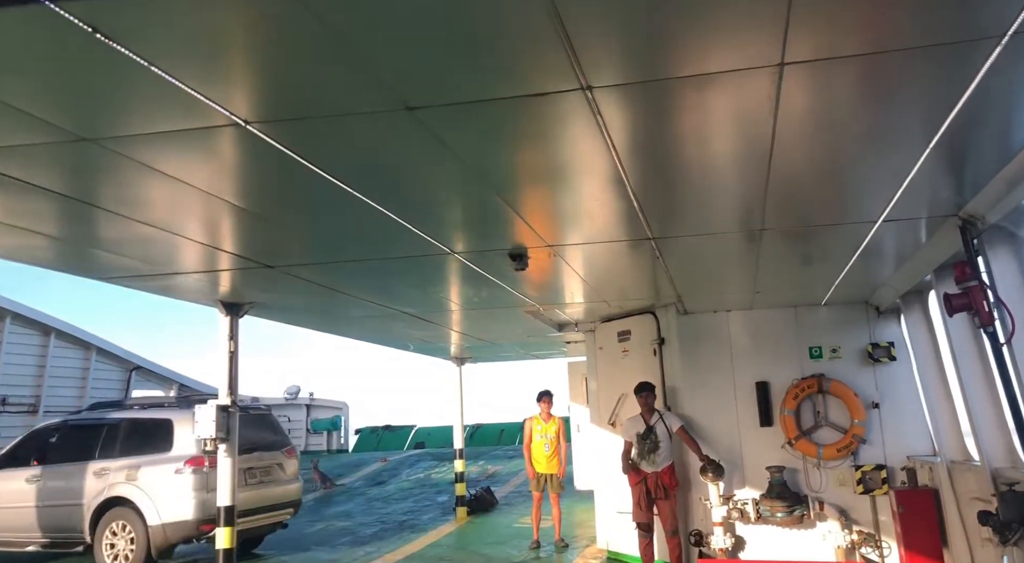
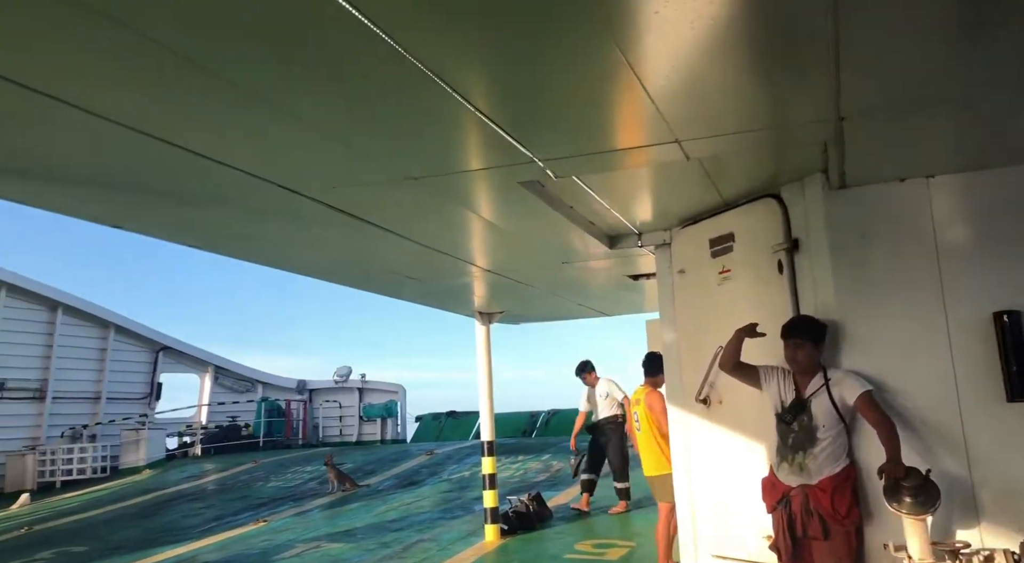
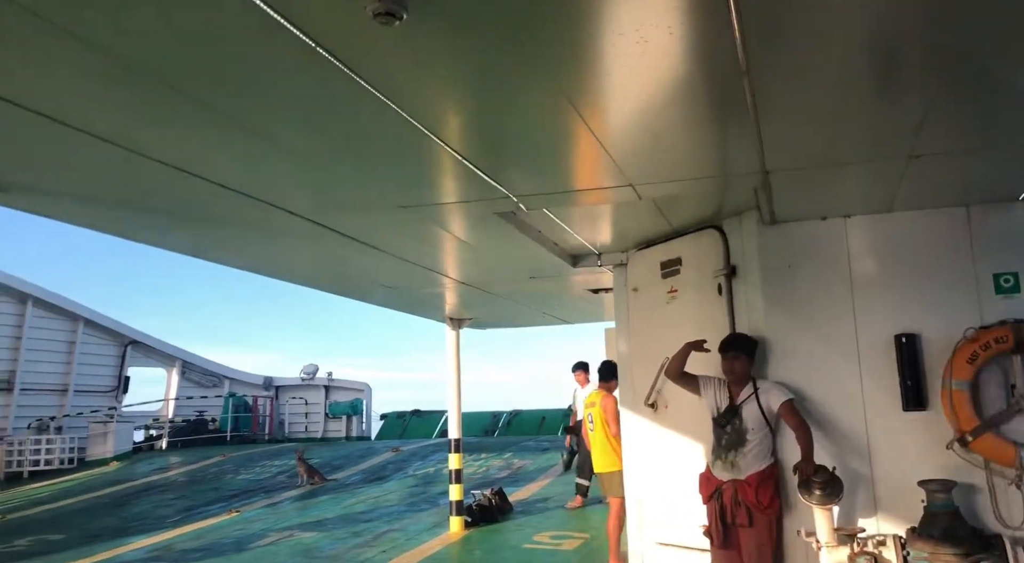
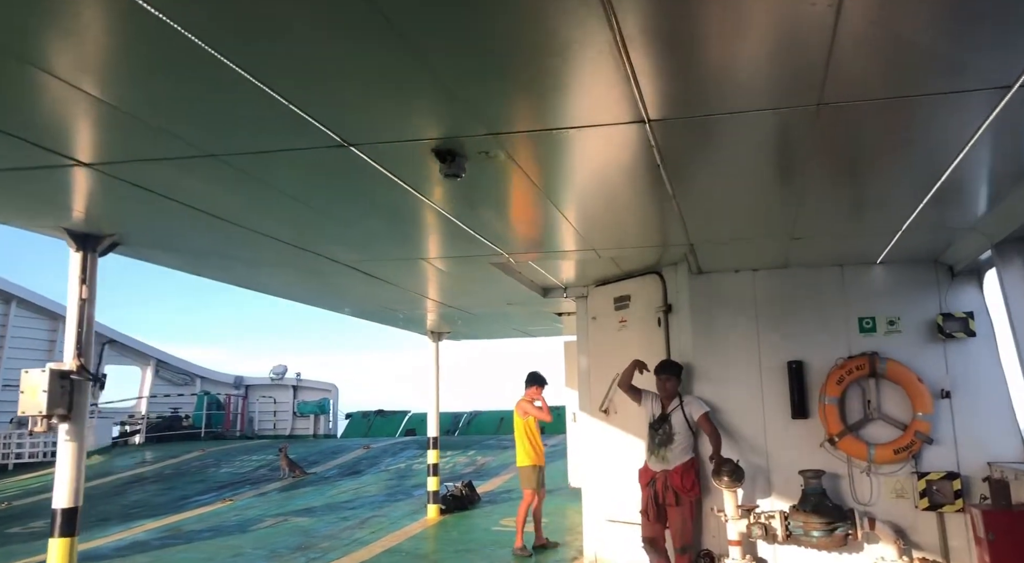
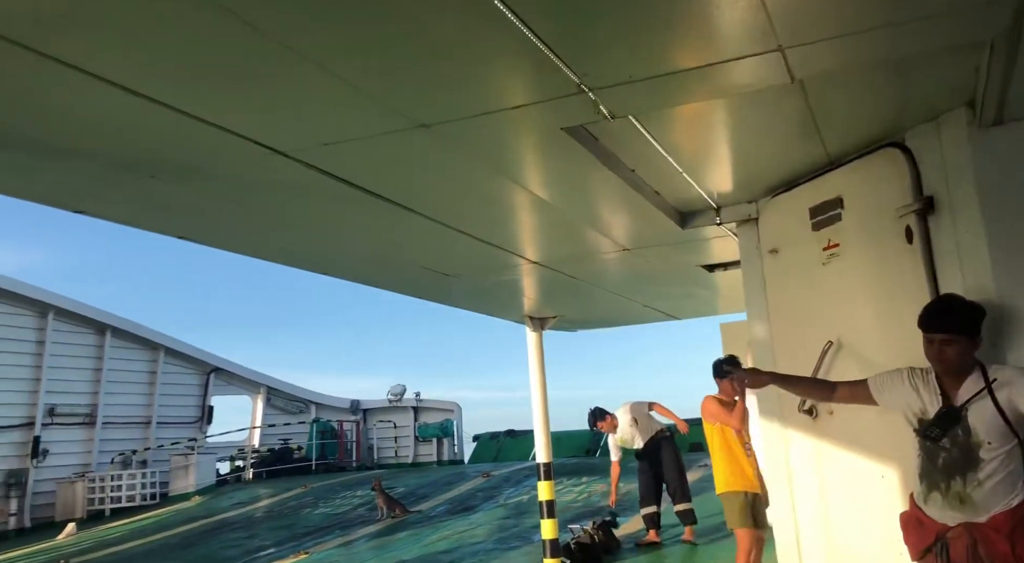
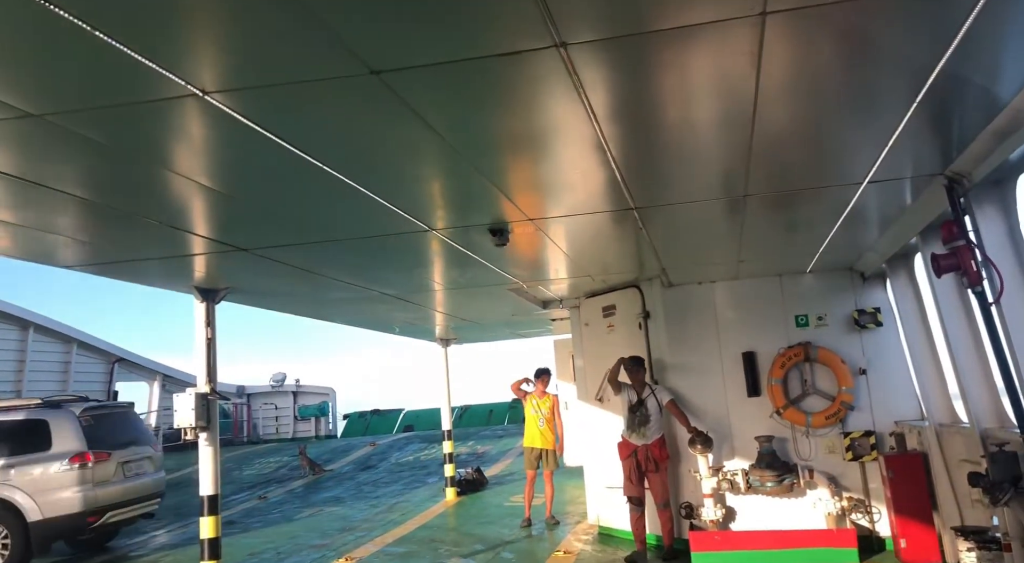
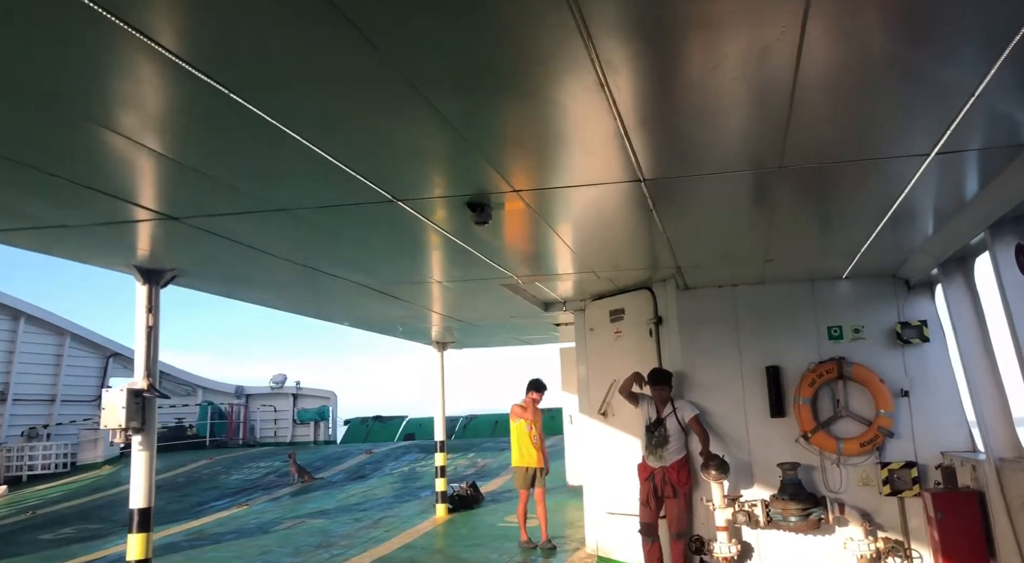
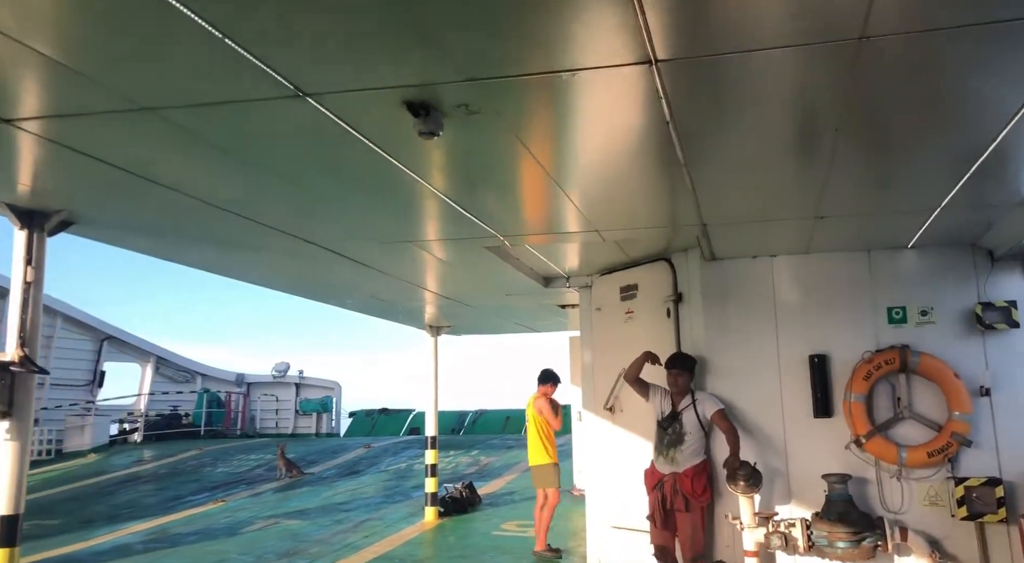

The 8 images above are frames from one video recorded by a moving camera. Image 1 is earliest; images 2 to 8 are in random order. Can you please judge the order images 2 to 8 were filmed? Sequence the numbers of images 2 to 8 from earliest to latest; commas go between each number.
6, 7, 4, 8, 3, 2, 5
